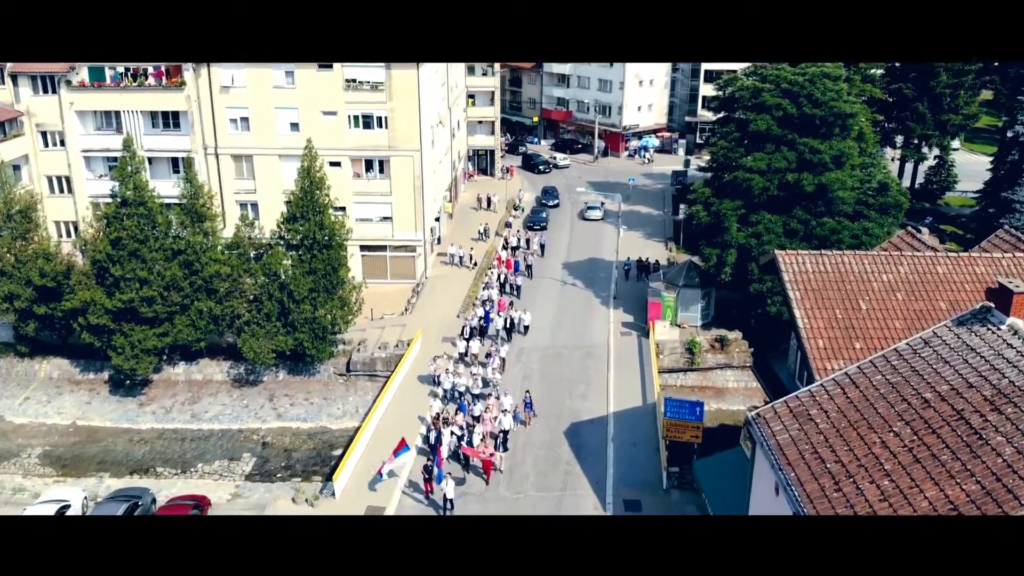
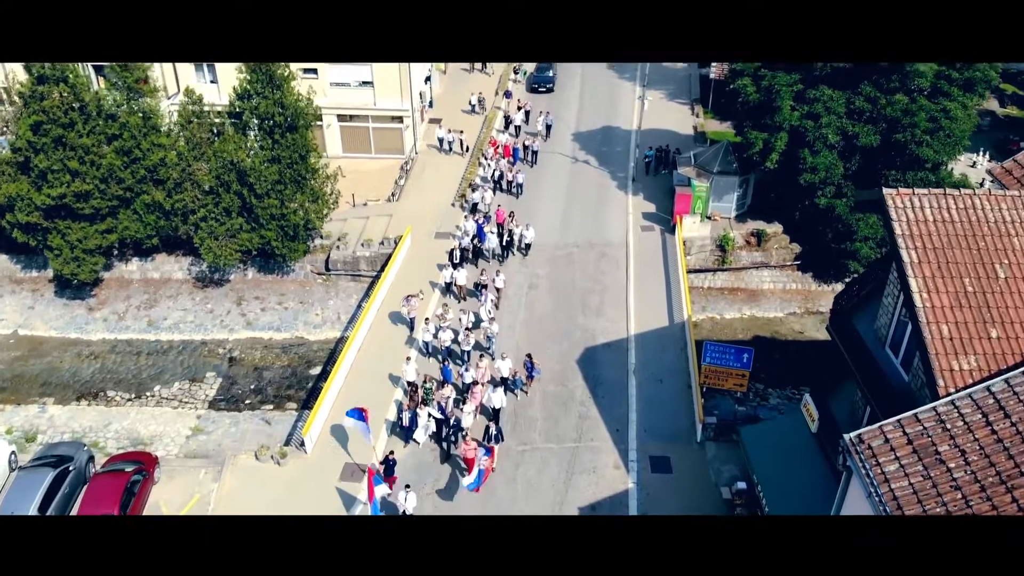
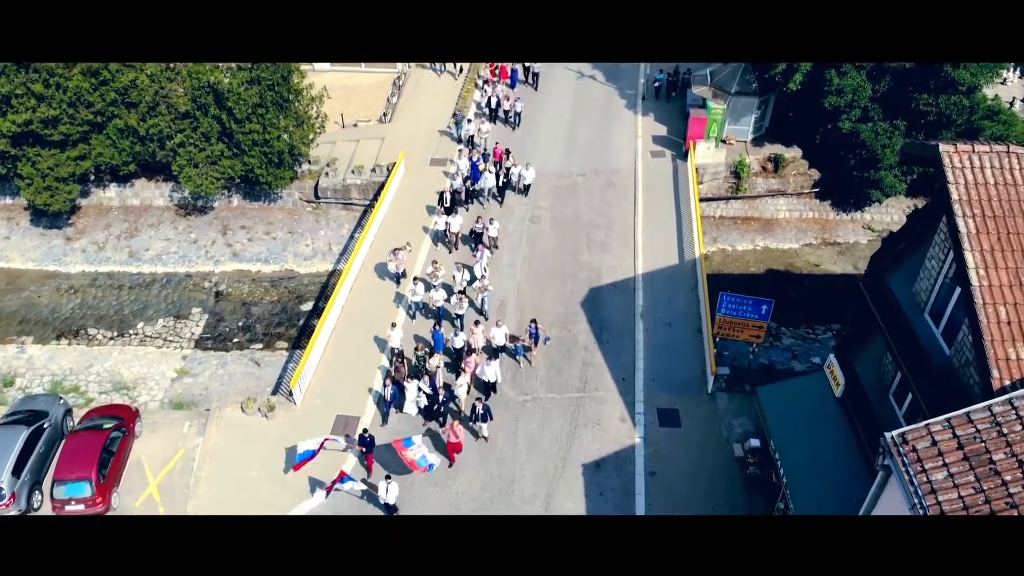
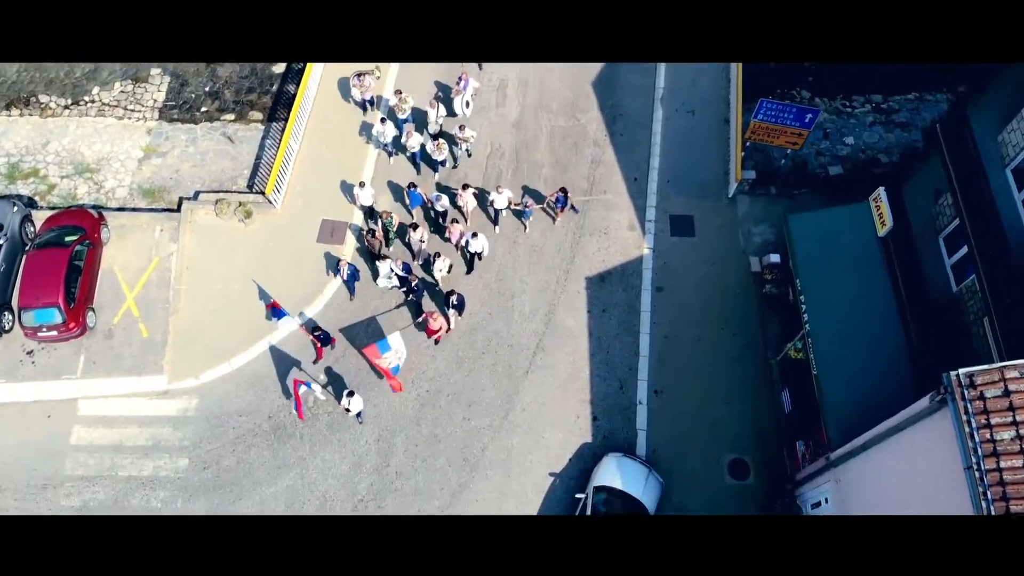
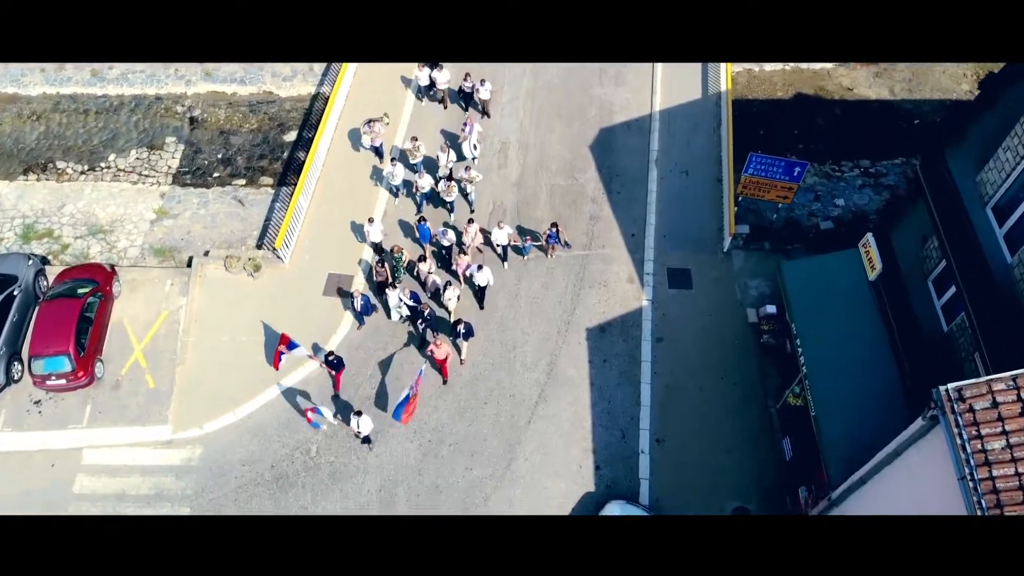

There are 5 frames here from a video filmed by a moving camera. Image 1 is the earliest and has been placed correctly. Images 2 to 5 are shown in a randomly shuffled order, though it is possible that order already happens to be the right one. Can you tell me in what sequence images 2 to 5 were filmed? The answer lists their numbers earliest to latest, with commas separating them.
2, 3, 5, 4
